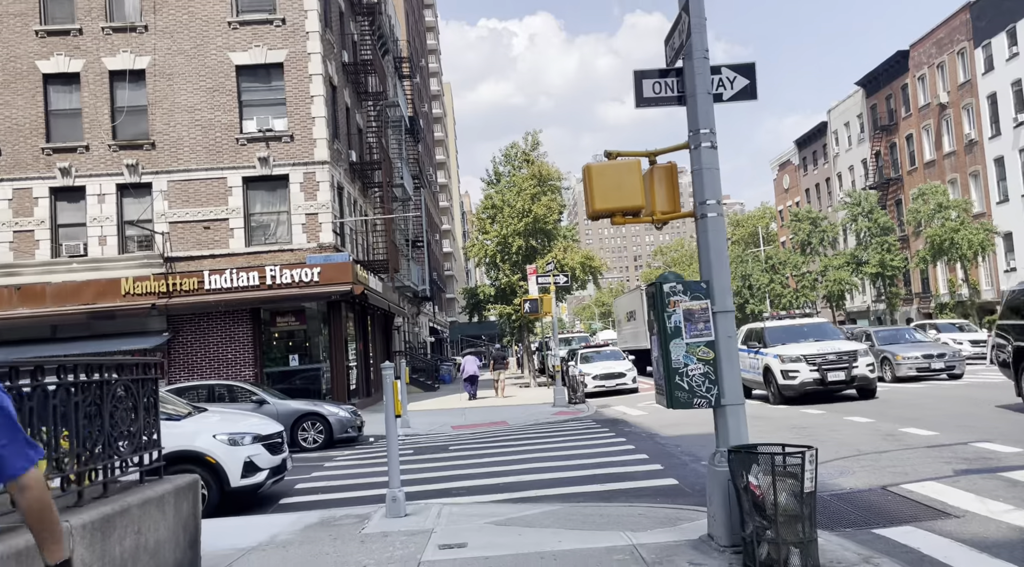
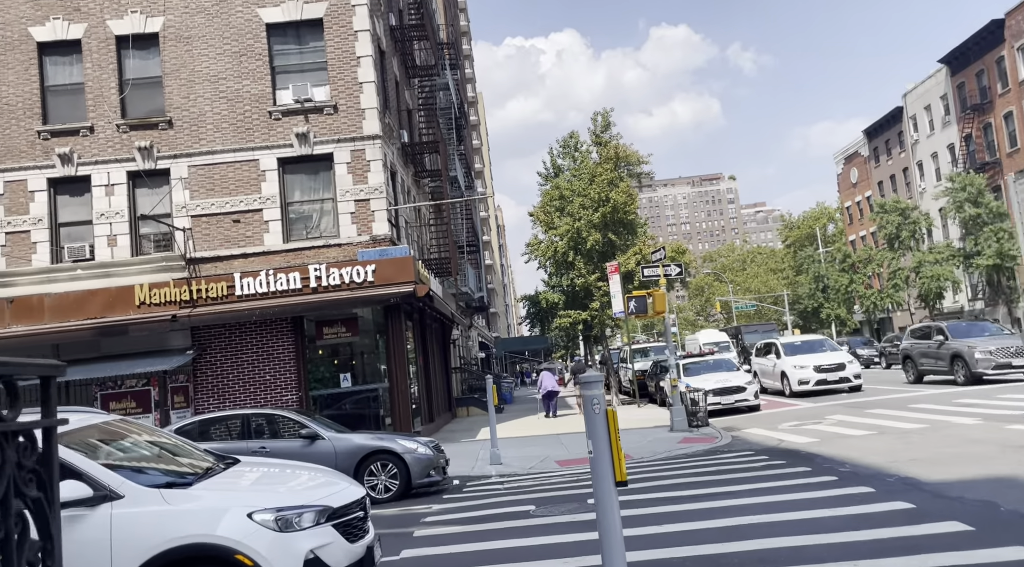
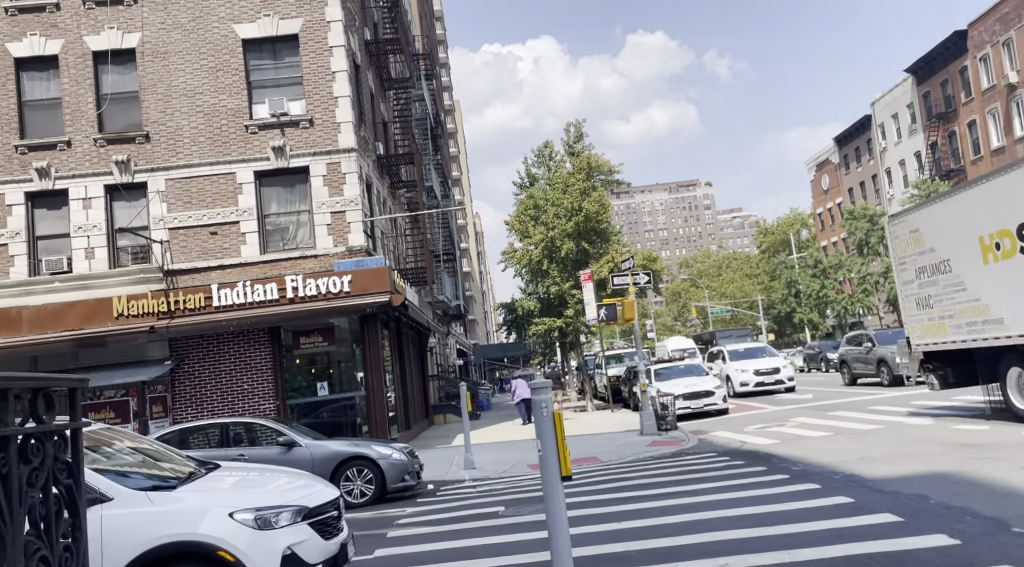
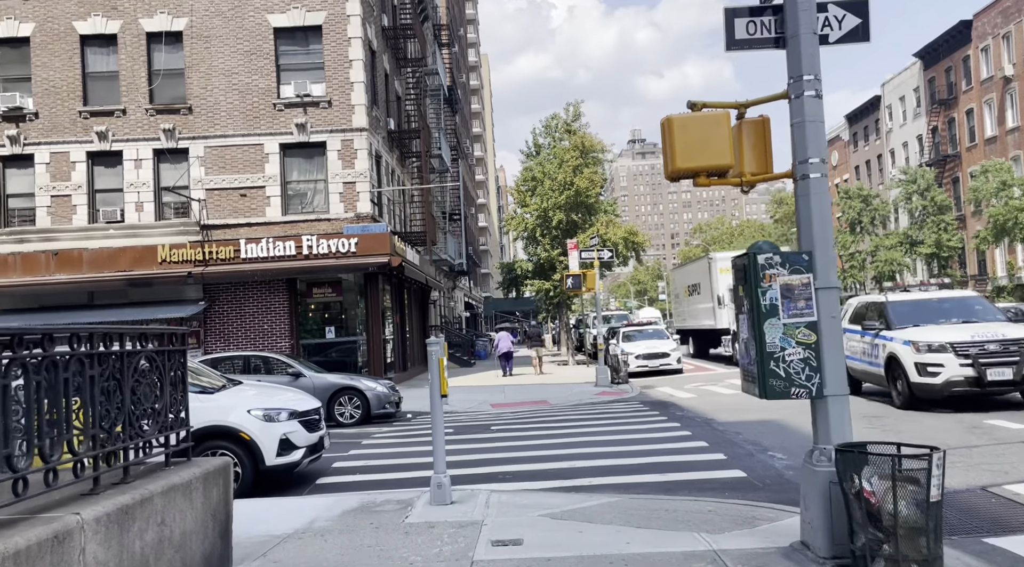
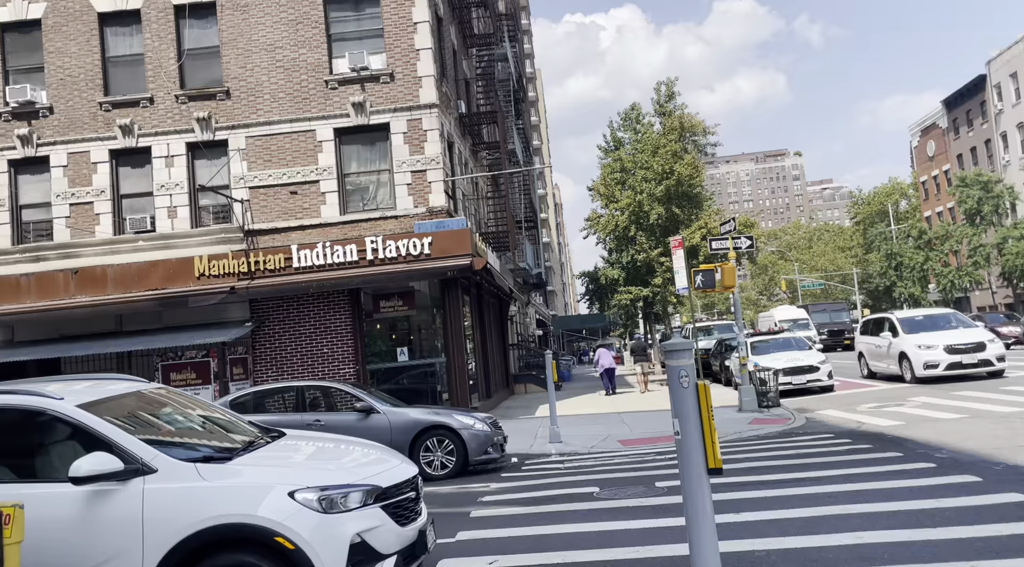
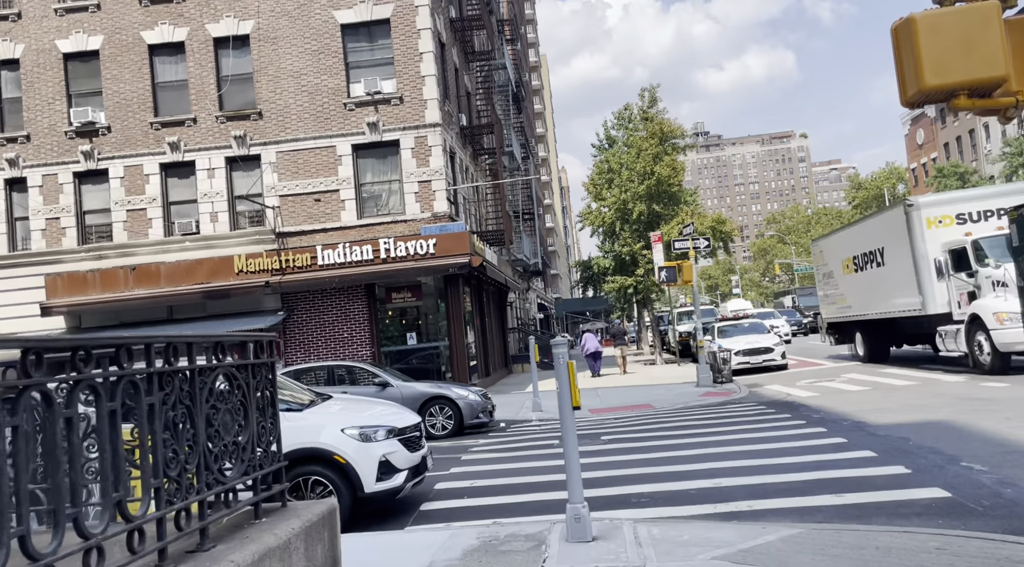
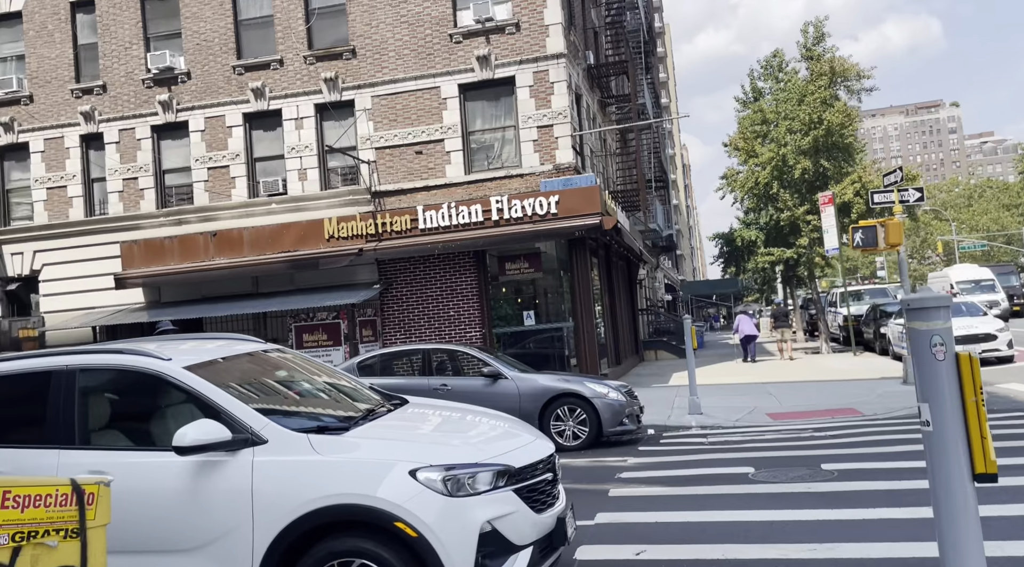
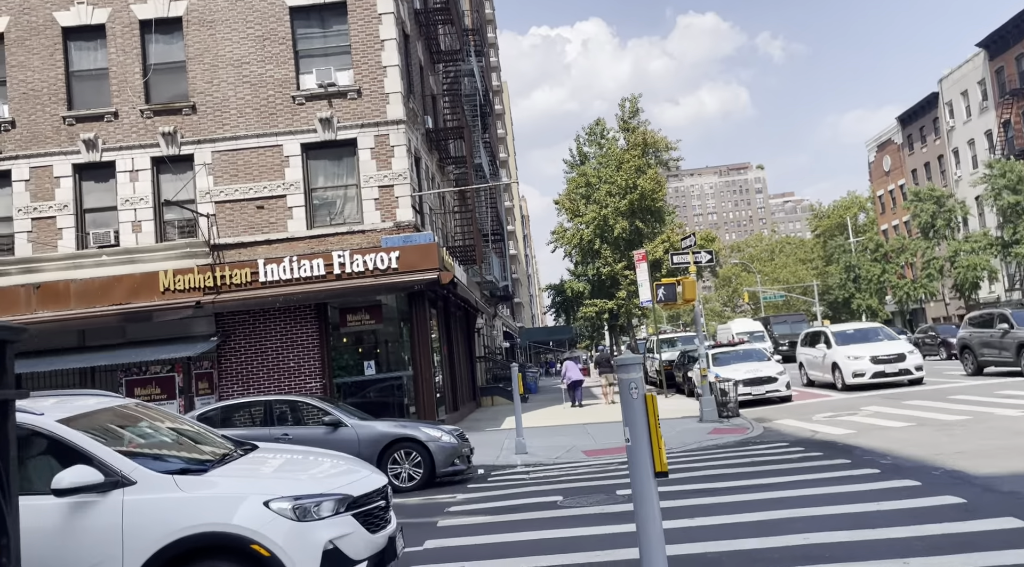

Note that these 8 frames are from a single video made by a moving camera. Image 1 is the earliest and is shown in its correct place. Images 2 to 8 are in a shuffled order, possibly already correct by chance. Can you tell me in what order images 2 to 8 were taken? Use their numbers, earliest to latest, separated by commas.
4, 6, 3, 2, 8, 5, 7
